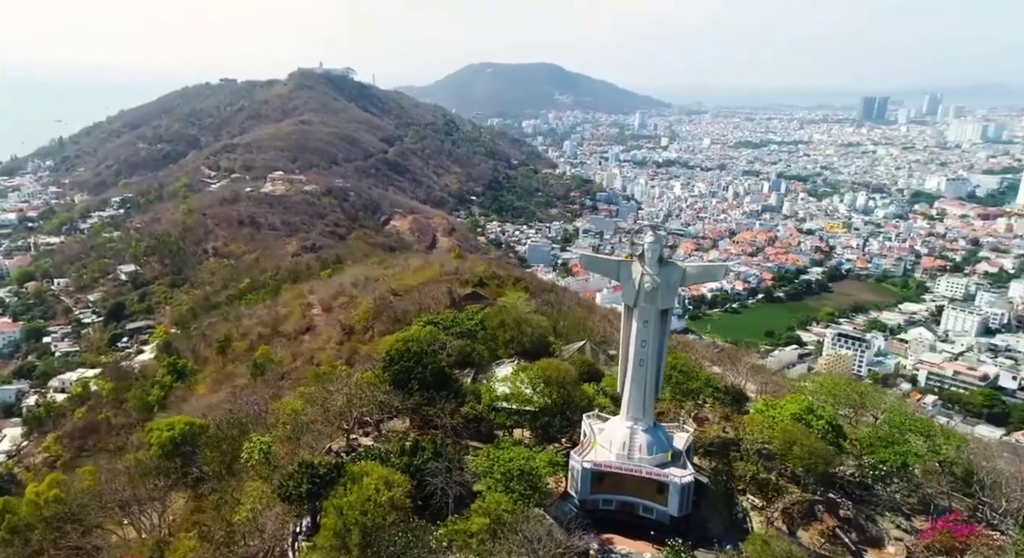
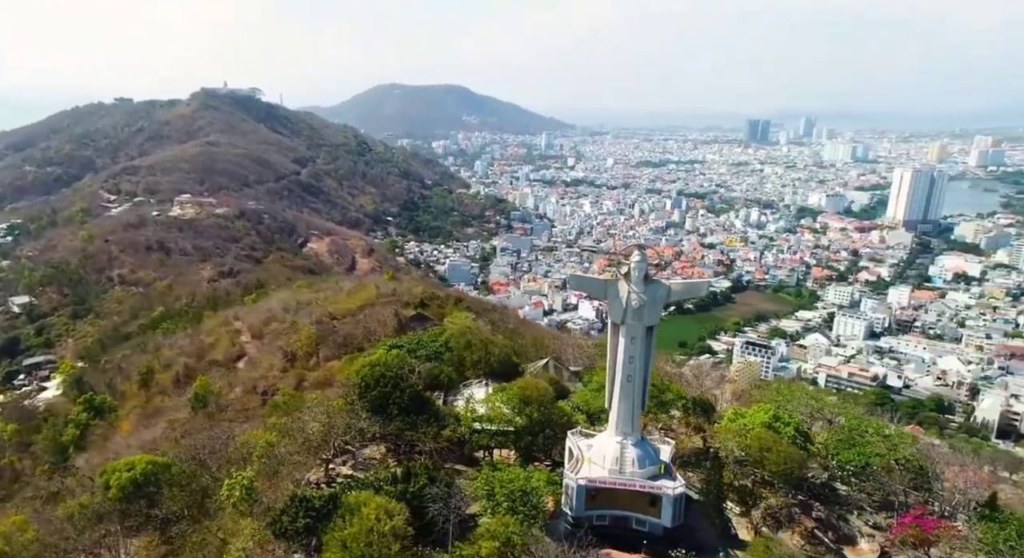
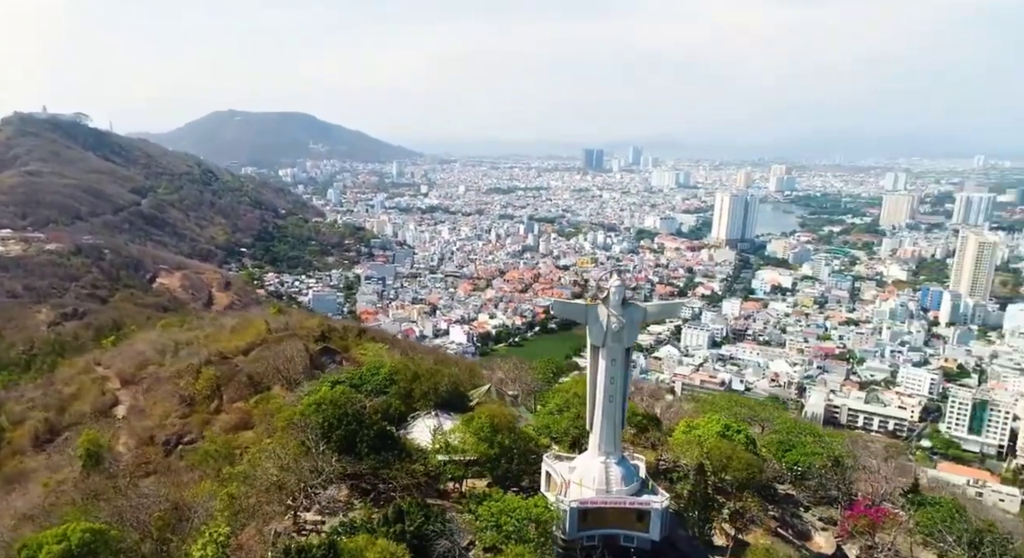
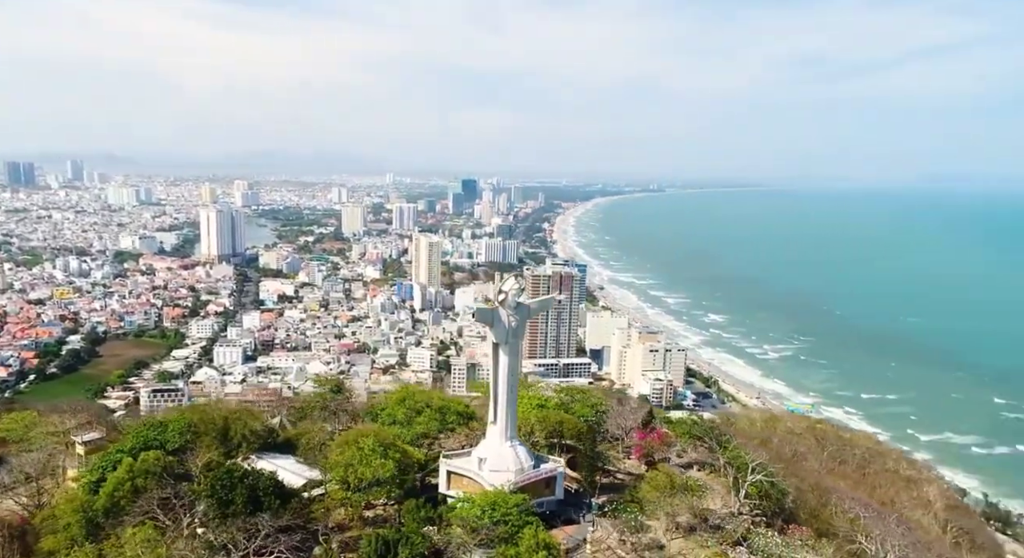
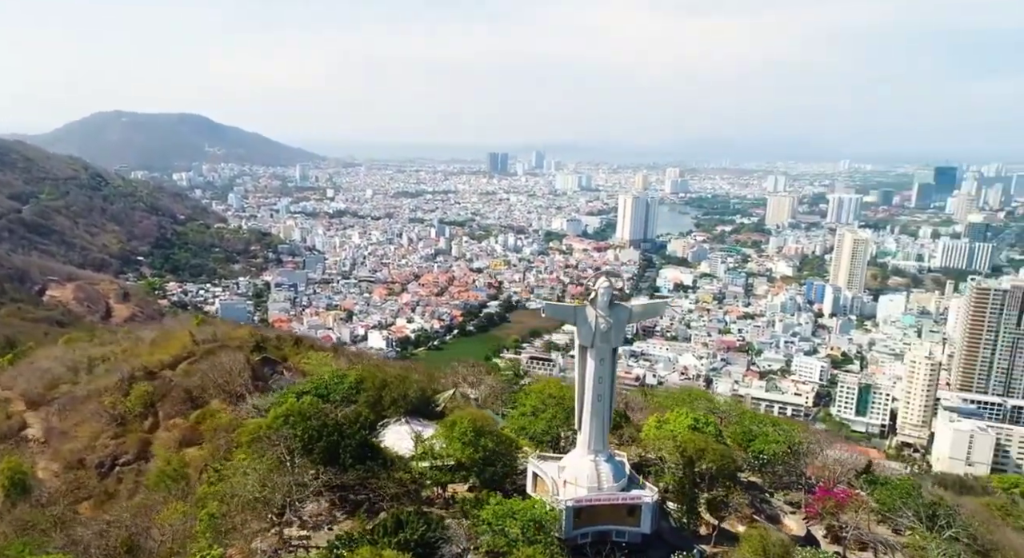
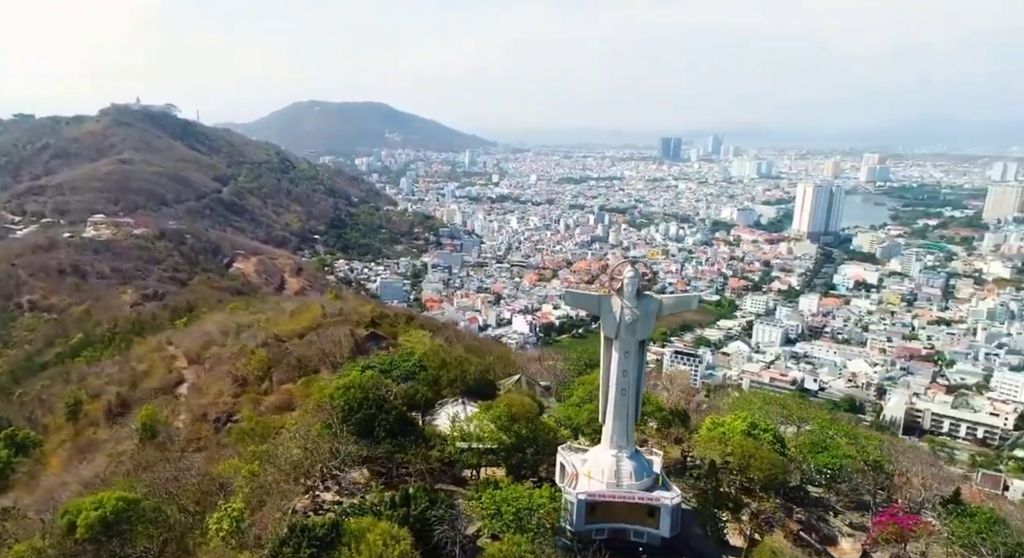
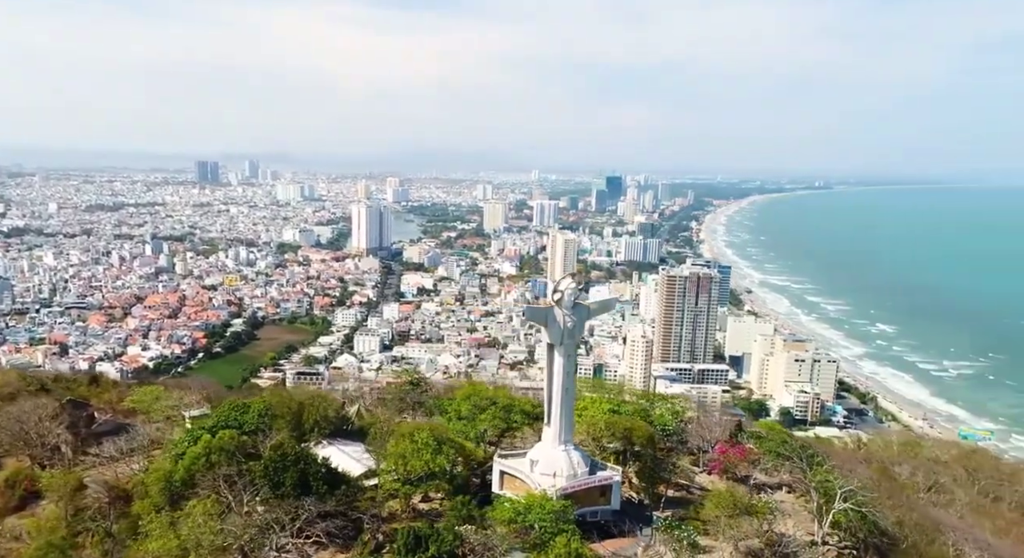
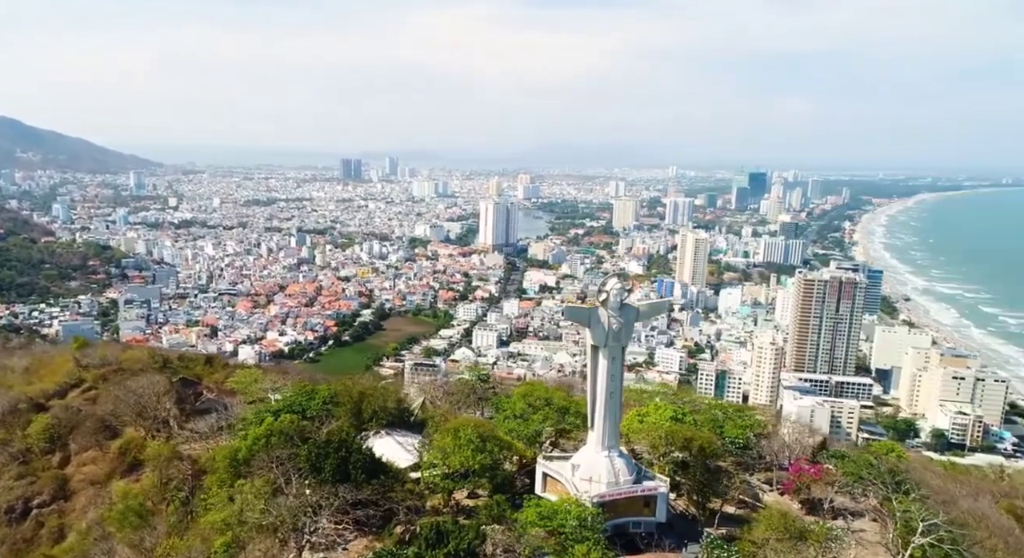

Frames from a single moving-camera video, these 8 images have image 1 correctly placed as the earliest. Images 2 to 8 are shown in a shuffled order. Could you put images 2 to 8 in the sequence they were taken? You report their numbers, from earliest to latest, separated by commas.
2, 6, 3, 5, 8, 7, 4
